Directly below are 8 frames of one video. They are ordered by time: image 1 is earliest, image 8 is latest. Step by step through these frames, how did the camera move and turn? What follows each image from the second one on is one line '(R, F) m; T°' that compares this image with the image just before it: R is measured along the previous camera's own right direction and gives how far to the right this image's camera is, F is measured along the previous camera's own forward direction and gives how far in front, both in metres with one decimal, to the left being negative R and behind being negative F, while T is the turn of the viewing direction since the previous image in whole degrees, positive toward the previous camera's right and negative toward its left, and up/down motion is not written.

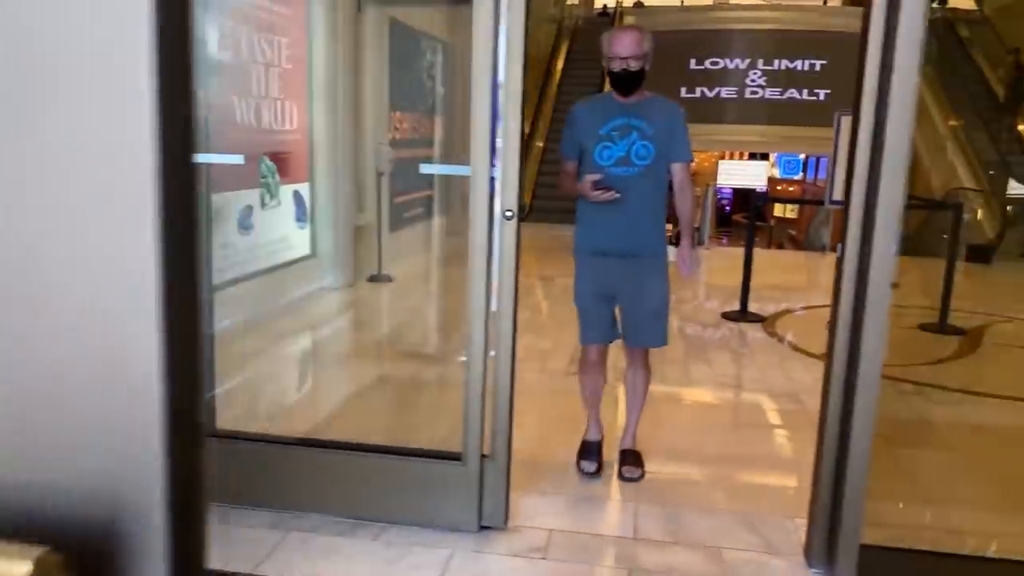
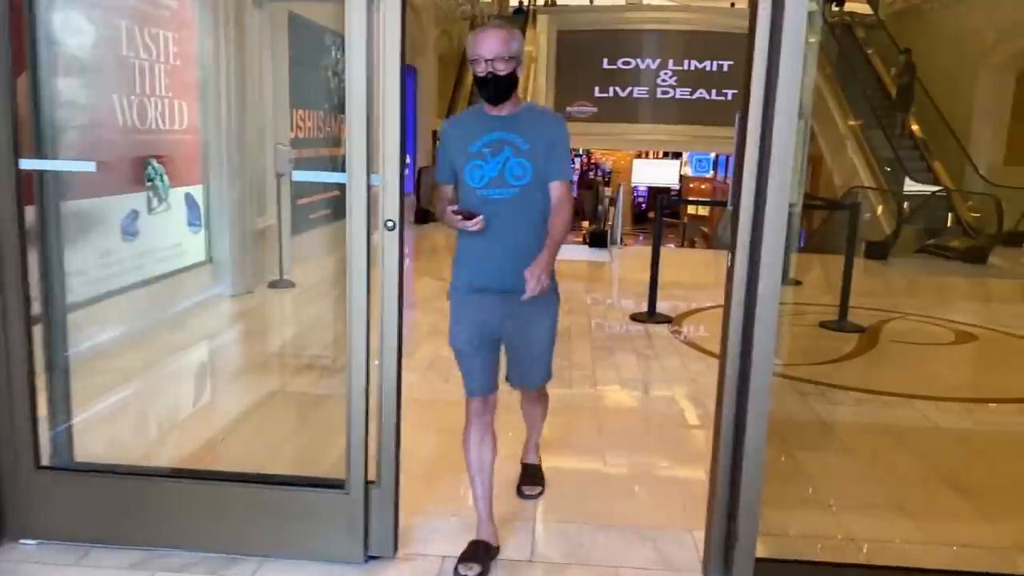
(+0.1, +0.1) m; +5°
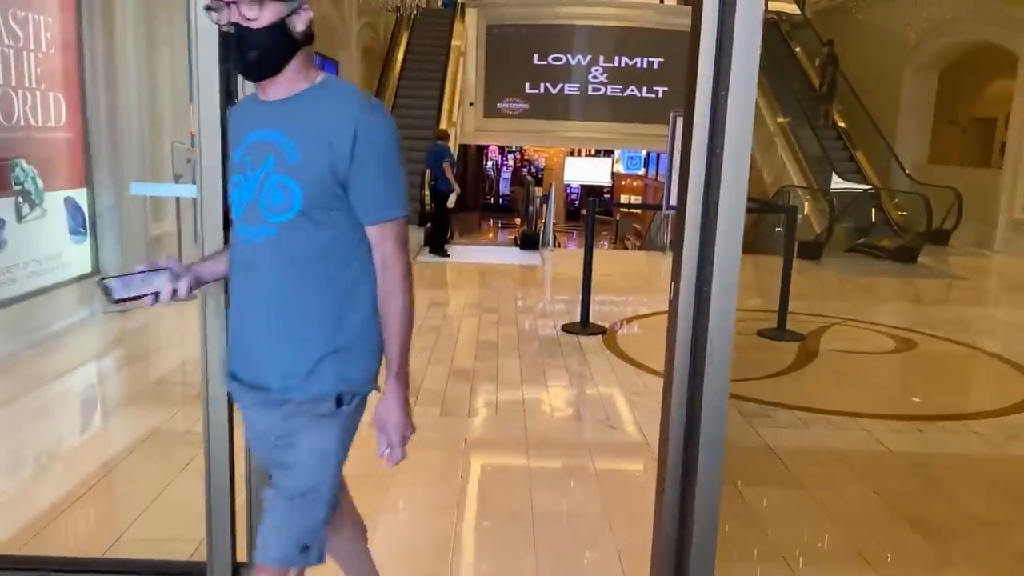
(+0.1, +0.4) m; +5°
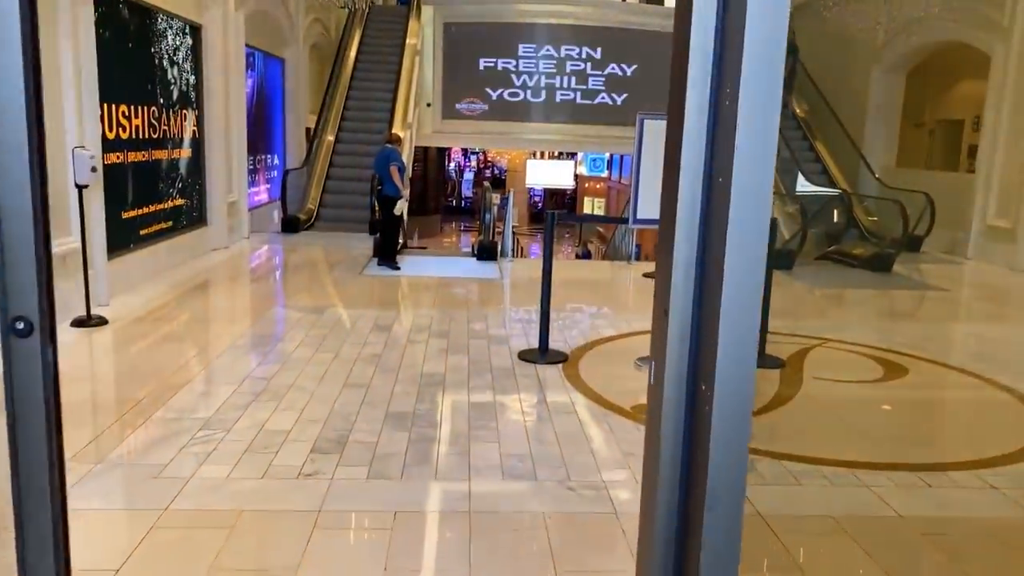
(+0.1, +0.5) m; +3°
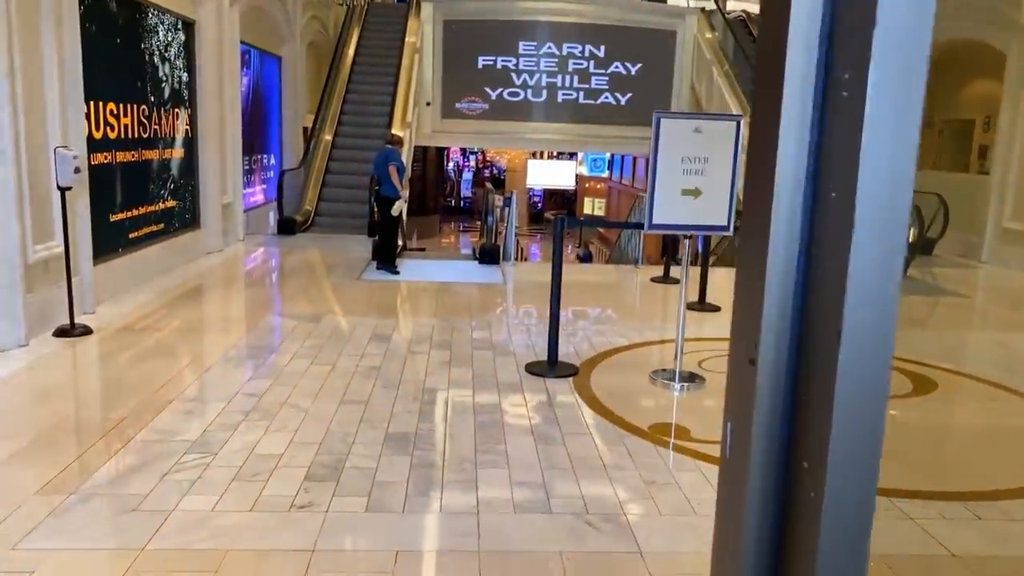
(0.0, +0.2) m; 0°
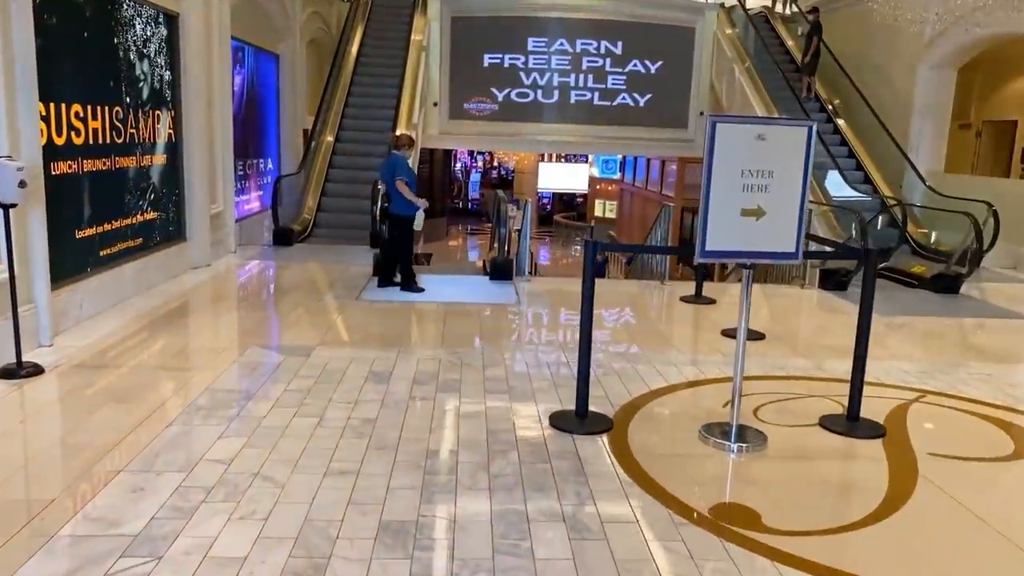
(-0.1, +0.7) m; -1°
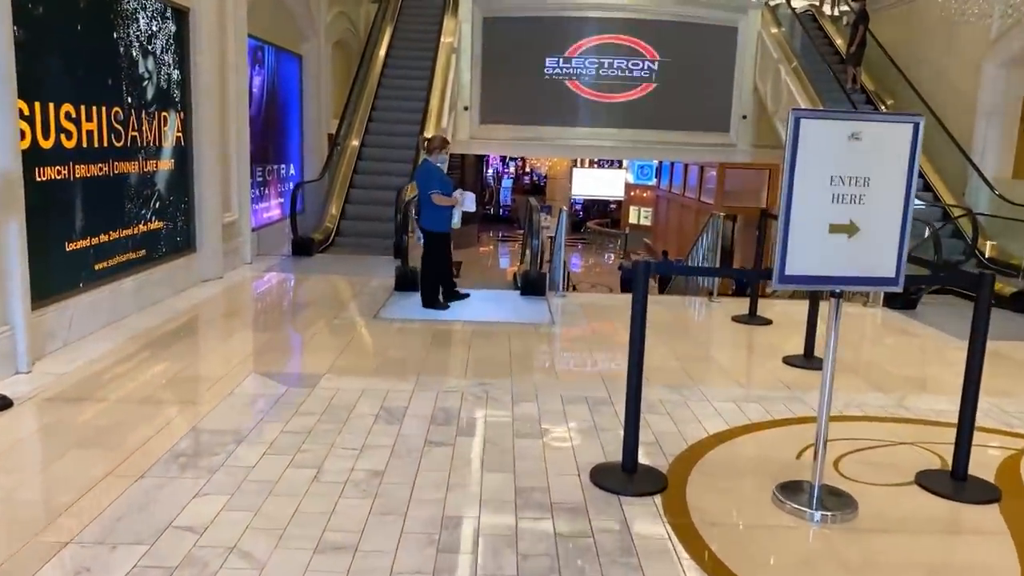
(0.0, +0.6) m; -2°
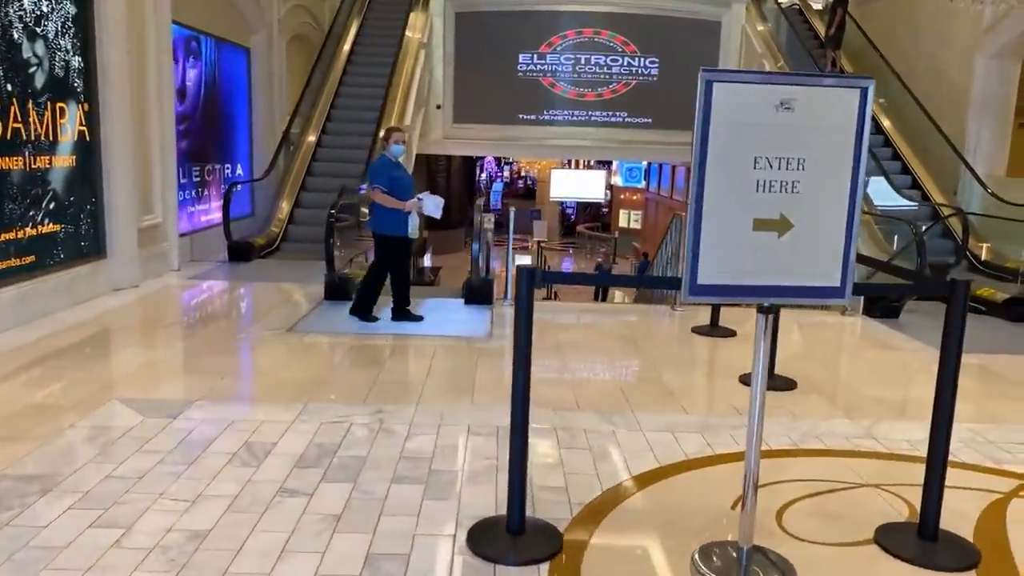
(+0.4, +0.6) m; 0°
